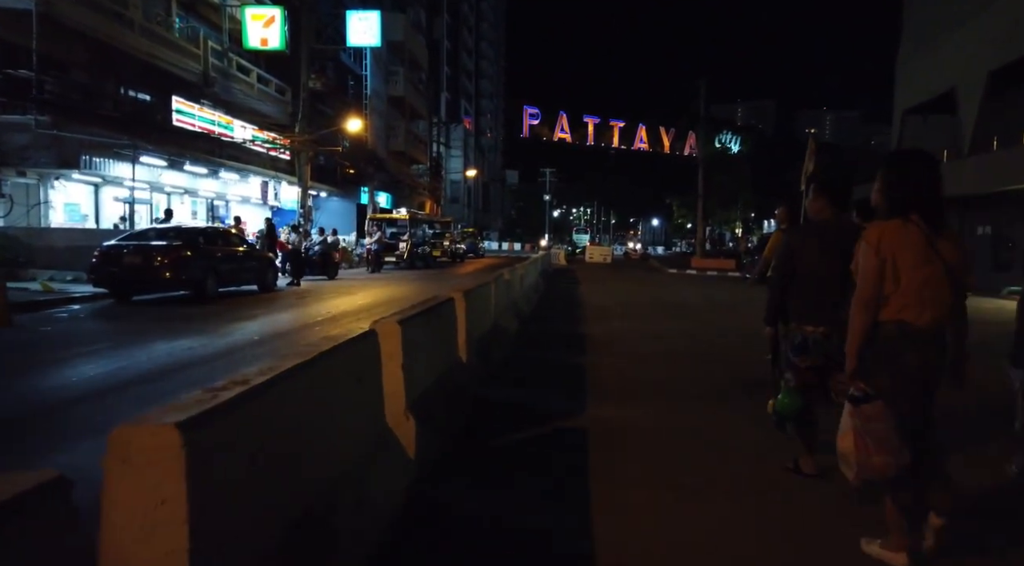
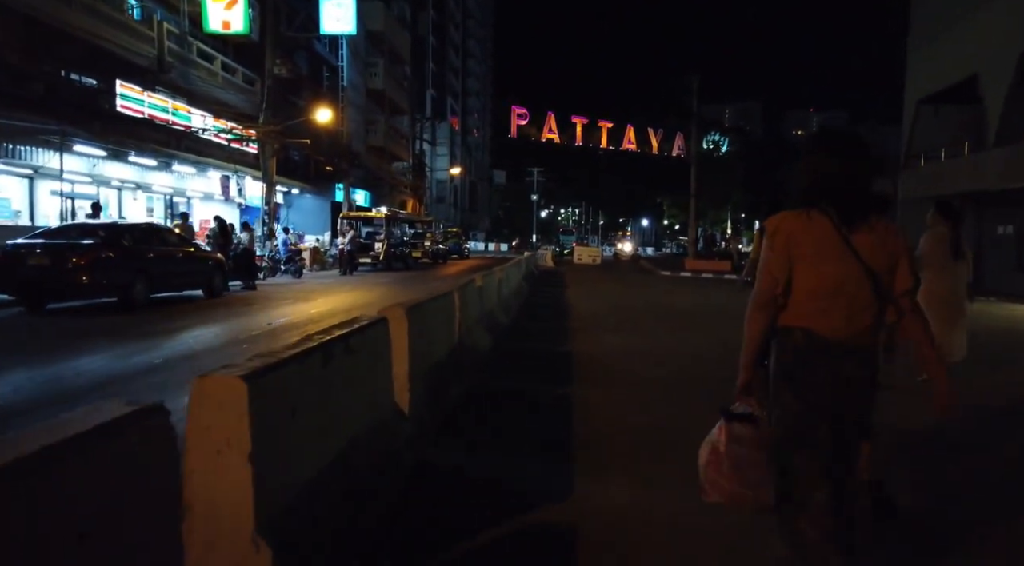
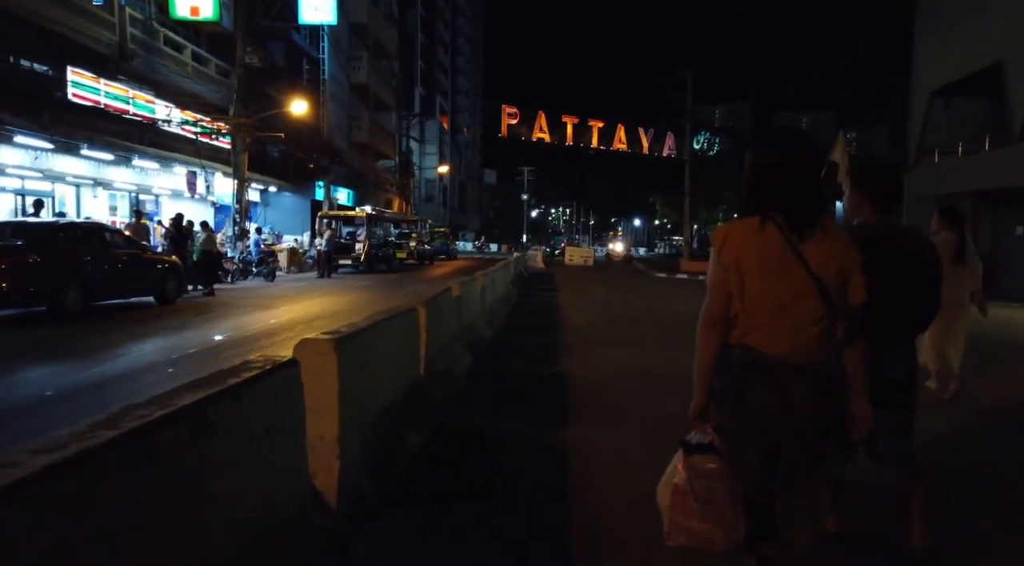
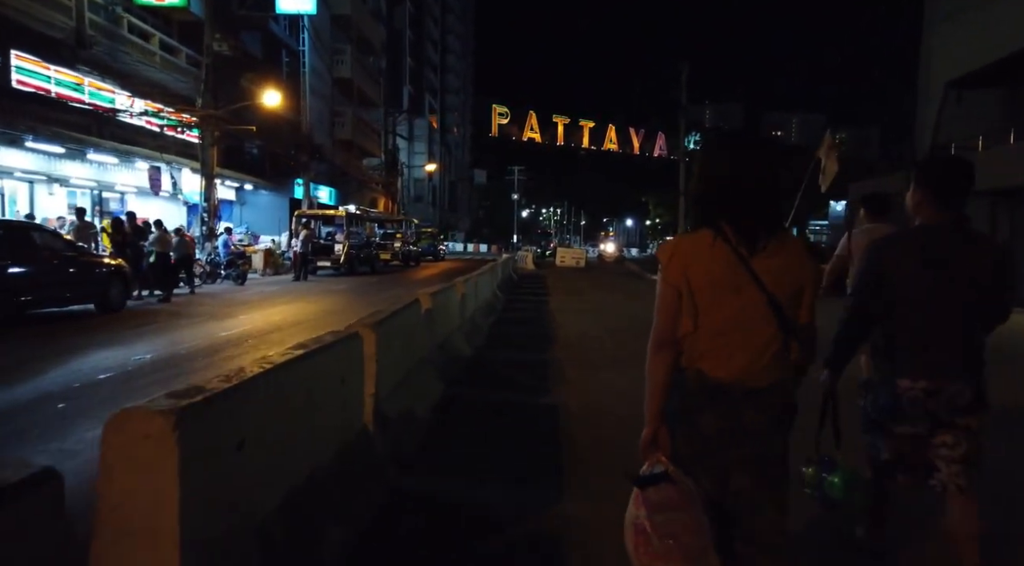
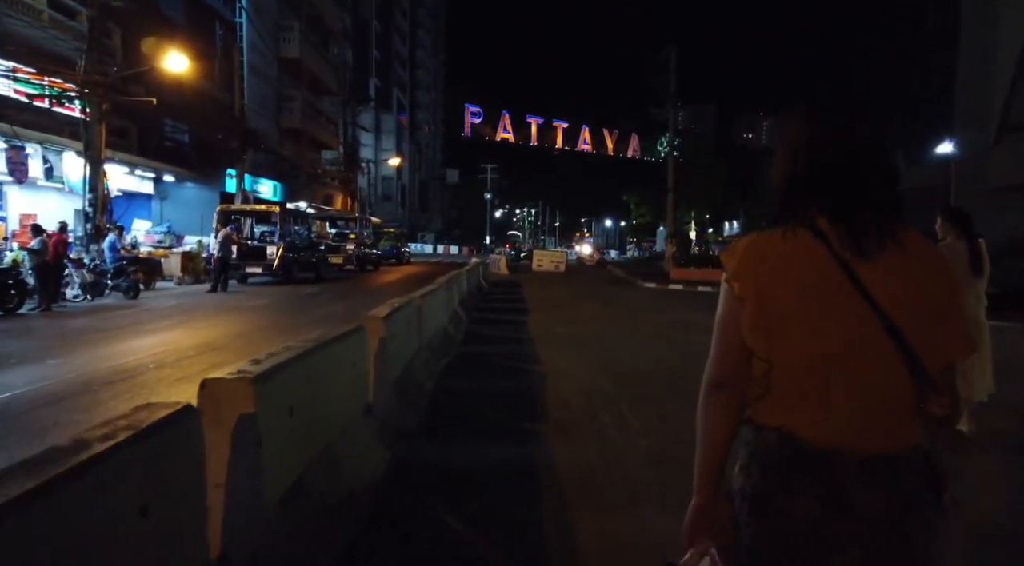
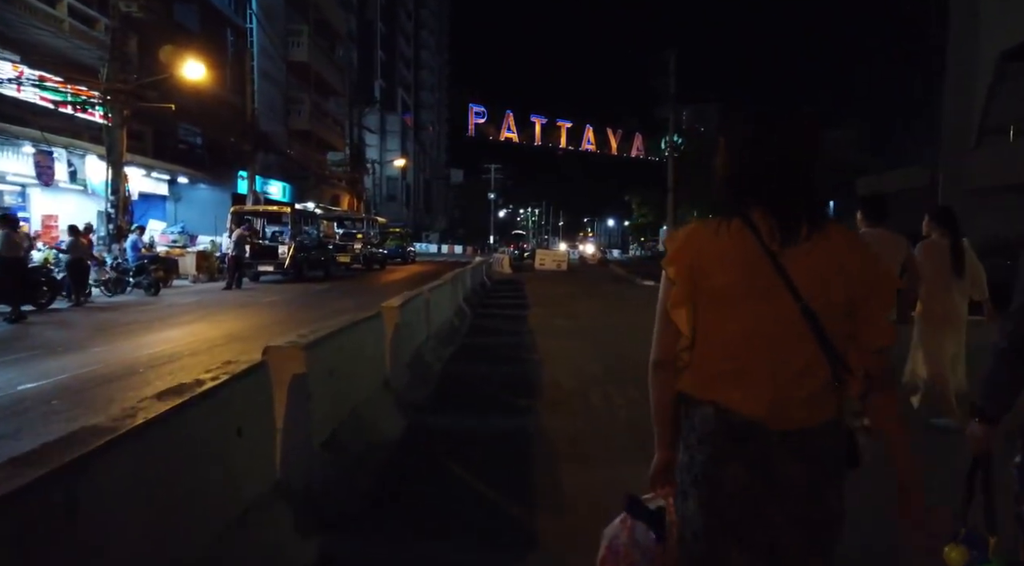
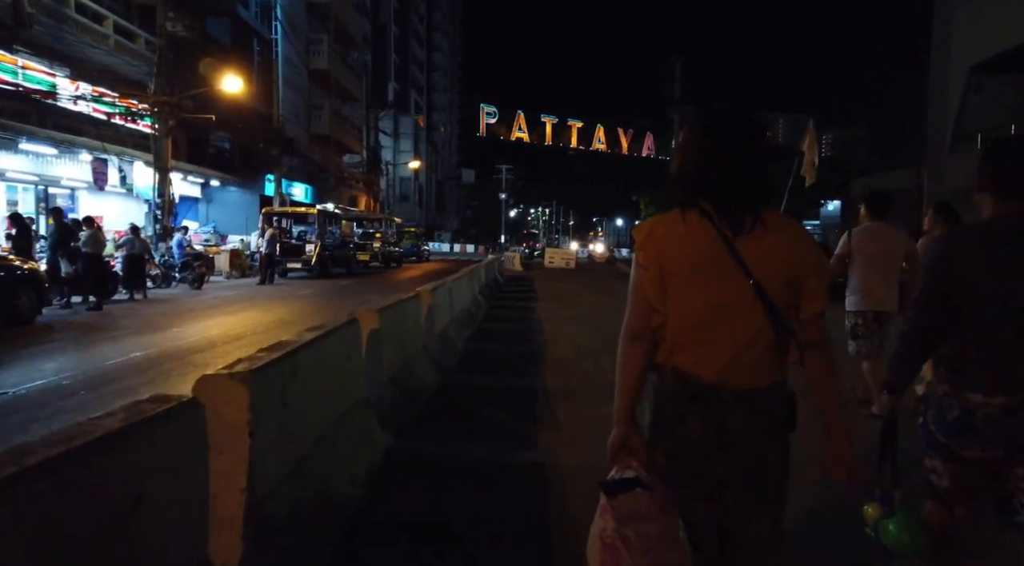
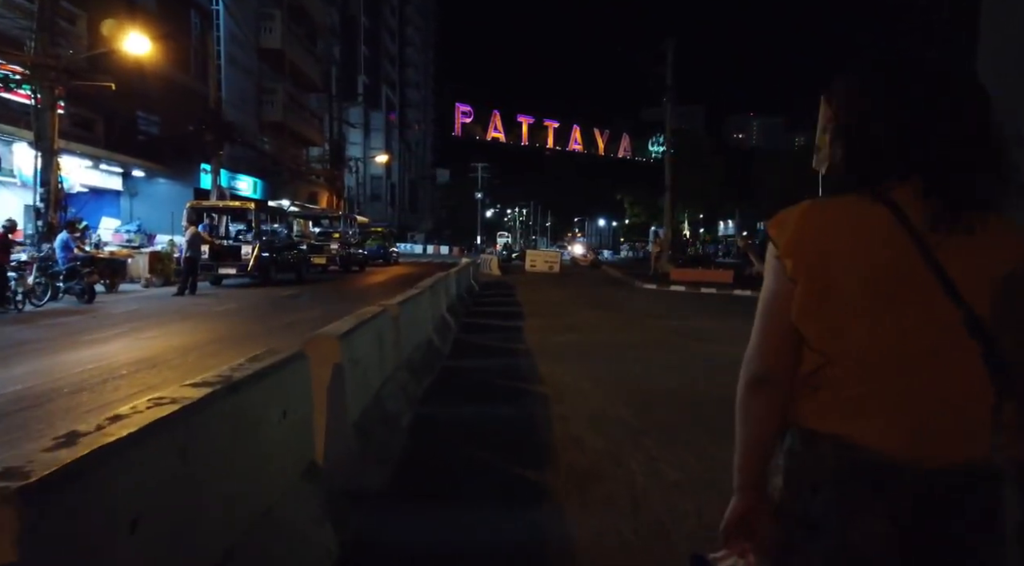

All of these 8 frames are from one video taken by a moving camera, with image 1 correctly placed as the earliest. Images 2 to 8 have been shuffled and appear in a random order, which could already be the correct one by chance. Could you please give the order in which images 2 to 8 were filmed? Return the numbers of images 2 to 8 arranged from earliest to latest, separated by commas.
2, 3, 4, 7, 6, 5, 8
